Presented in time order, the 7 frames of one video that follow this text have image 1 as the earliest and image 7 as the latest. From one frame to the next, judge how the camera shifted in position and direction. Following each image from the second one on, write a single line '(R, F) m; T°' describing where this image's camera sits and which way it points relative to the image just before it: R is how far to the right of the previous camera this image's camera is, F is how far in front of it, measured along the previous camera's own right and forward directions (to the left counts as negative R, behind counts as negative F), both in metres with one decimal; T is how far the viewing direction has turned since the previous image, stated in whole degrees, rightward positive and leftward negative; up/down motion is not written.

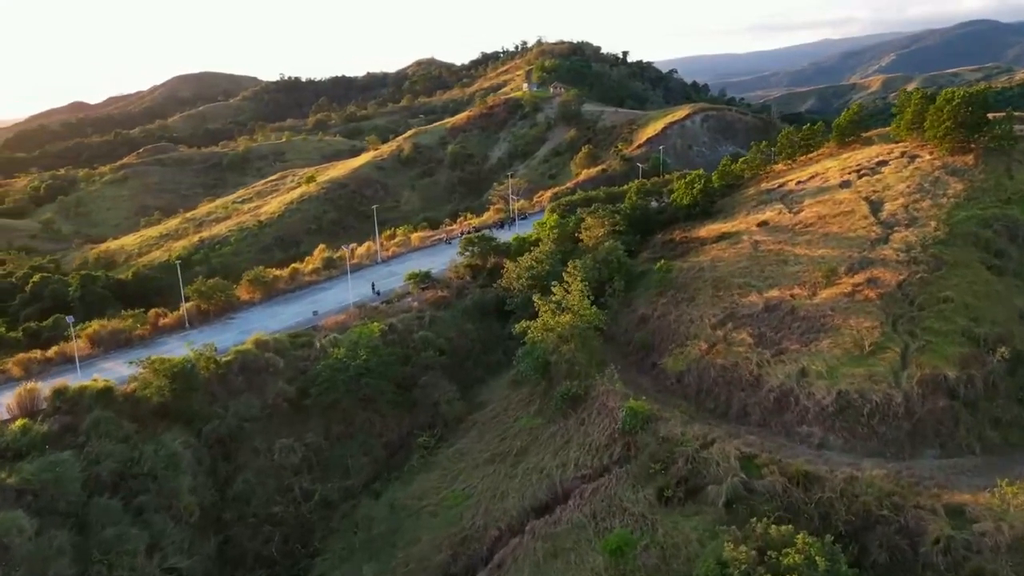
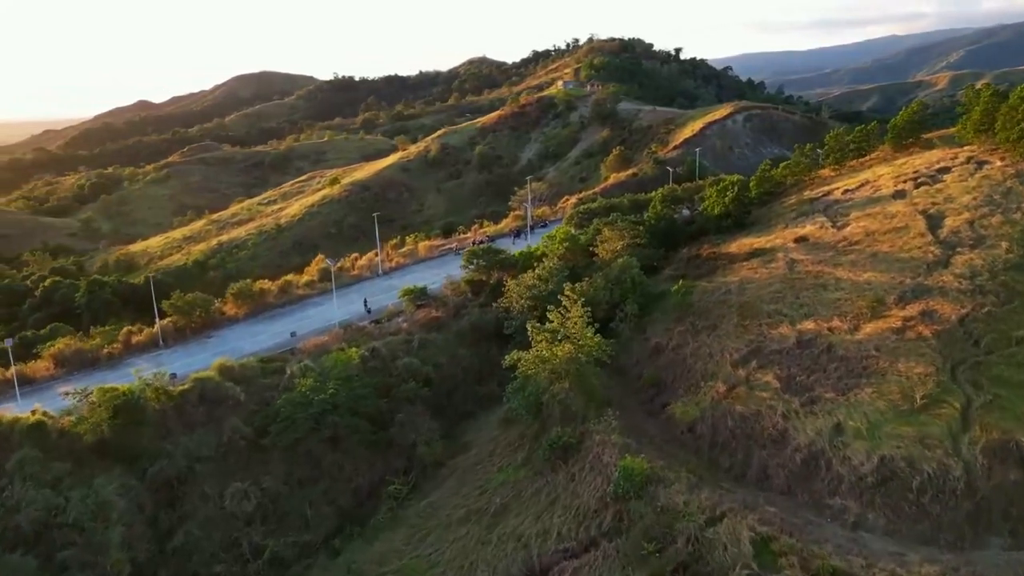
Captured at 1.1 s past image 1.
(+2.3, +4.6) m; -4°
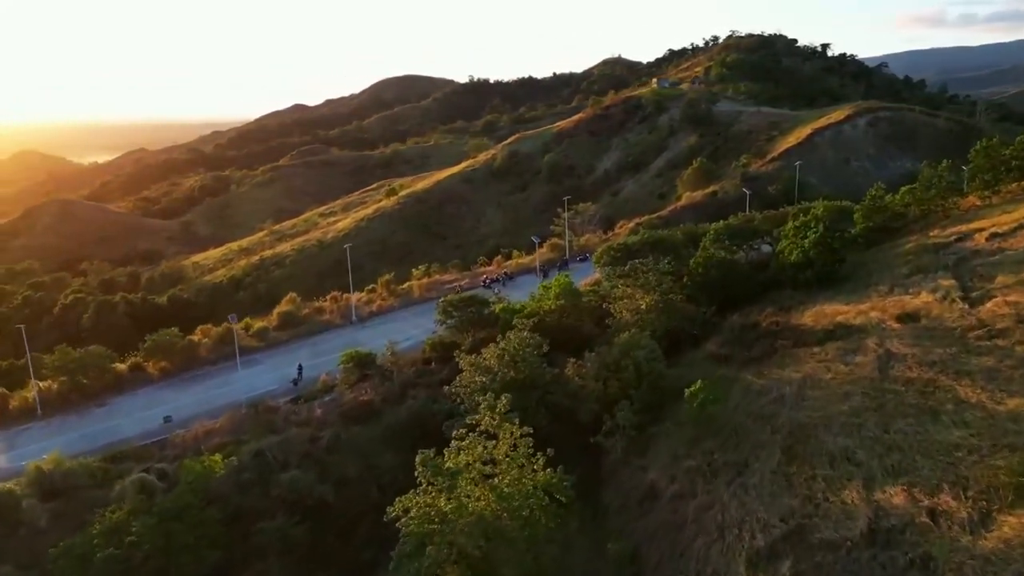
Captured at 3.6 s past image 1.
(+5.7, +11.9) m; -10°
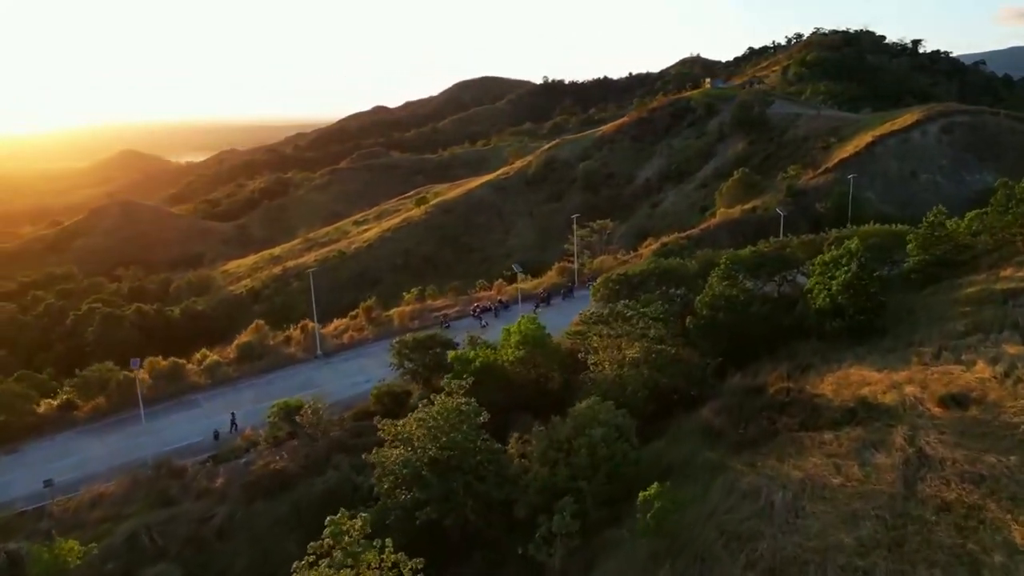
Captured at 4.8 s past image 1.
(+3.6, +5.3) m; -5°
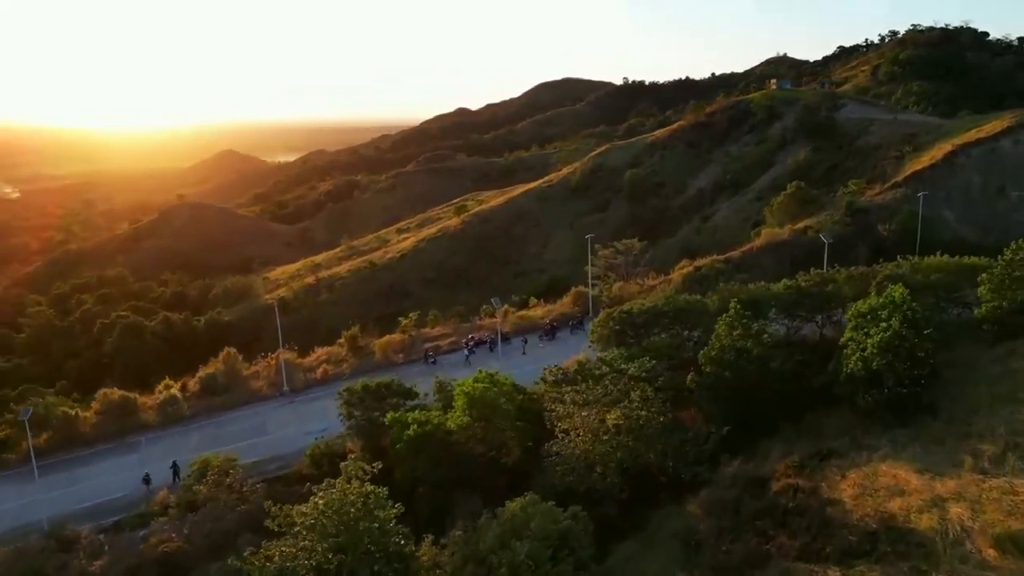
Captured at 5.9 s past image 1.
(+3.2, +4.7) m; -6°
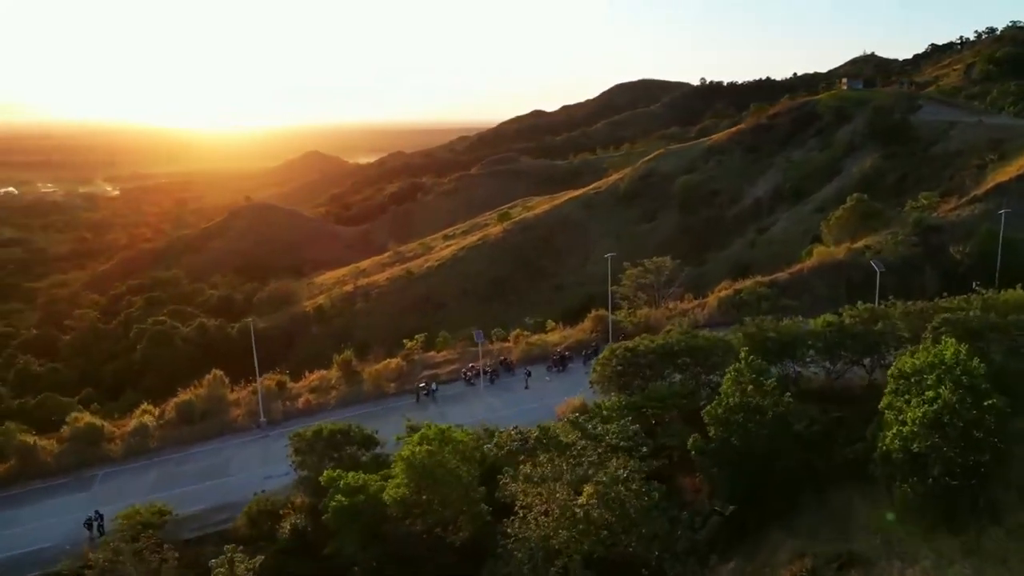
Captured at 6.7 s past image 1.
(+2.4, +3.5) m; -5°
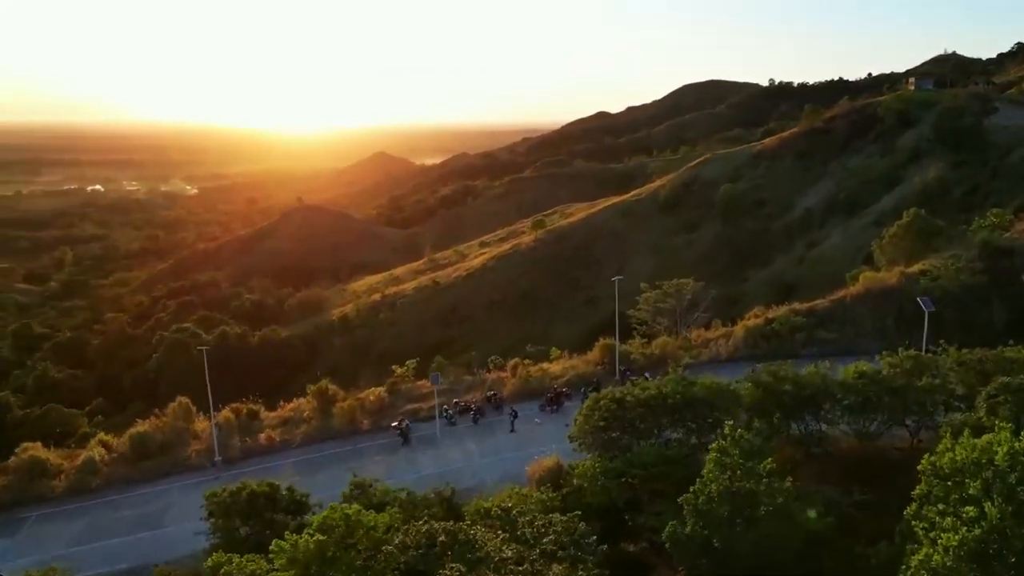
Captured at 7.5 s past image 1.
(+2.3, +3.5) m; -4°
